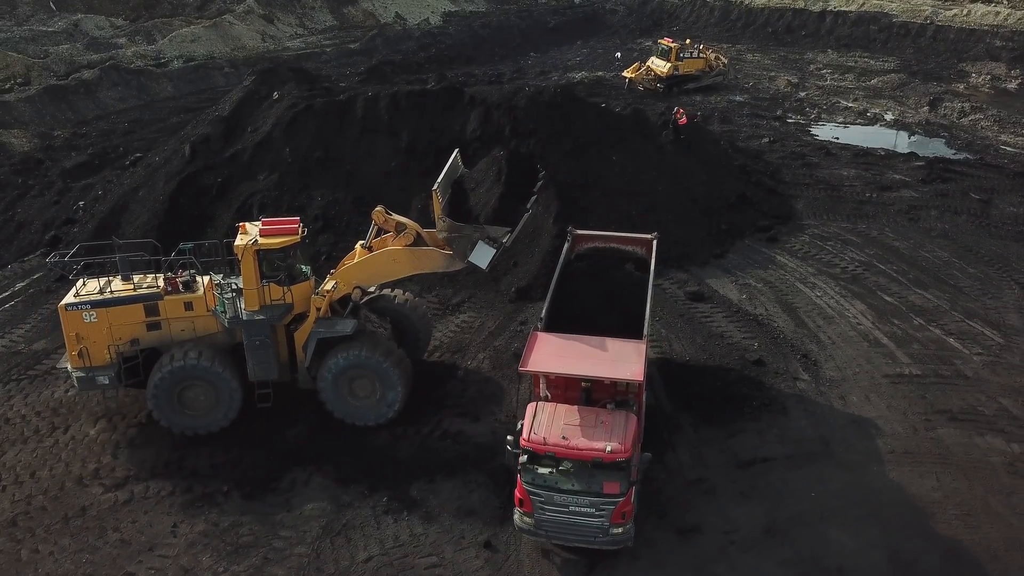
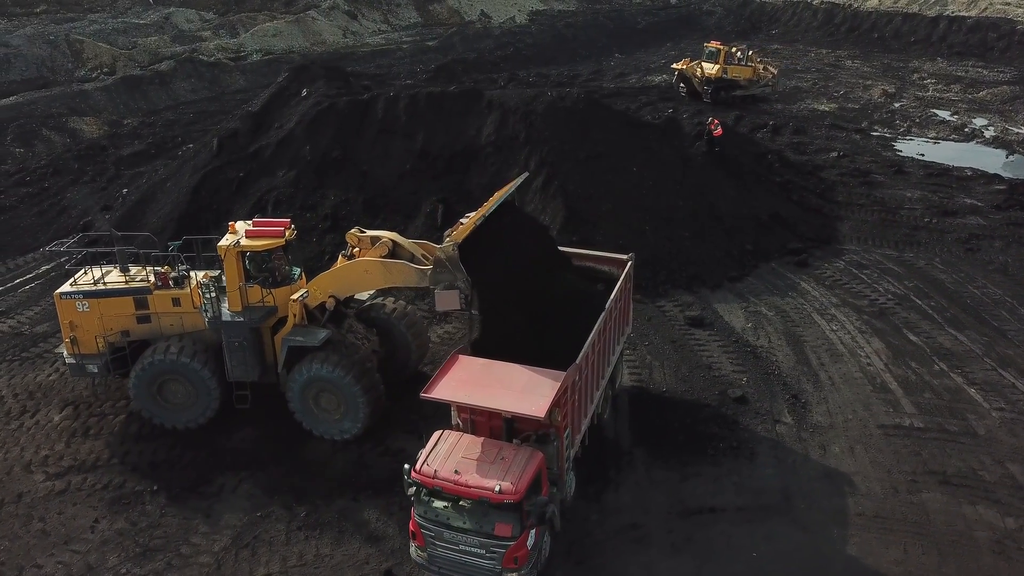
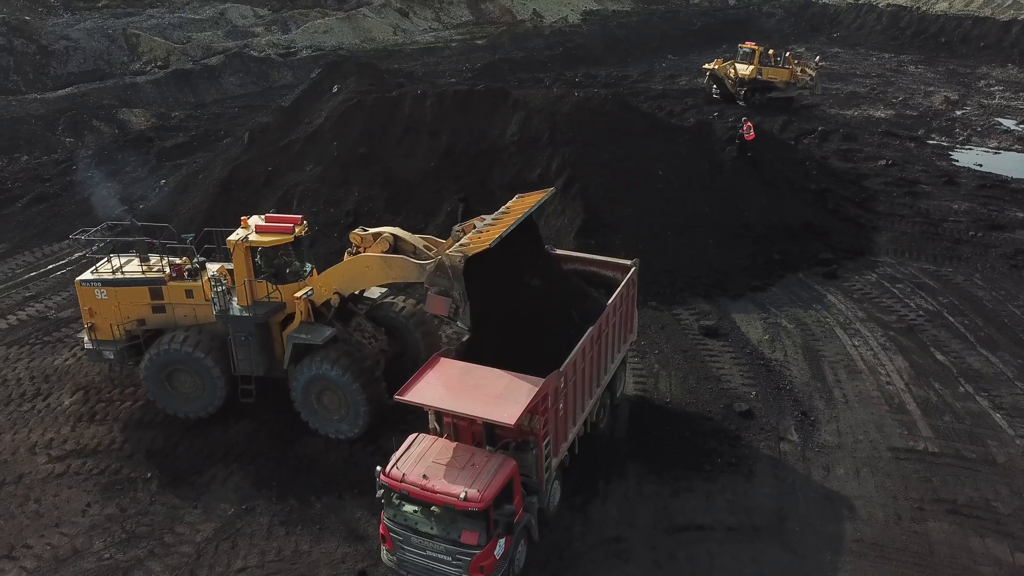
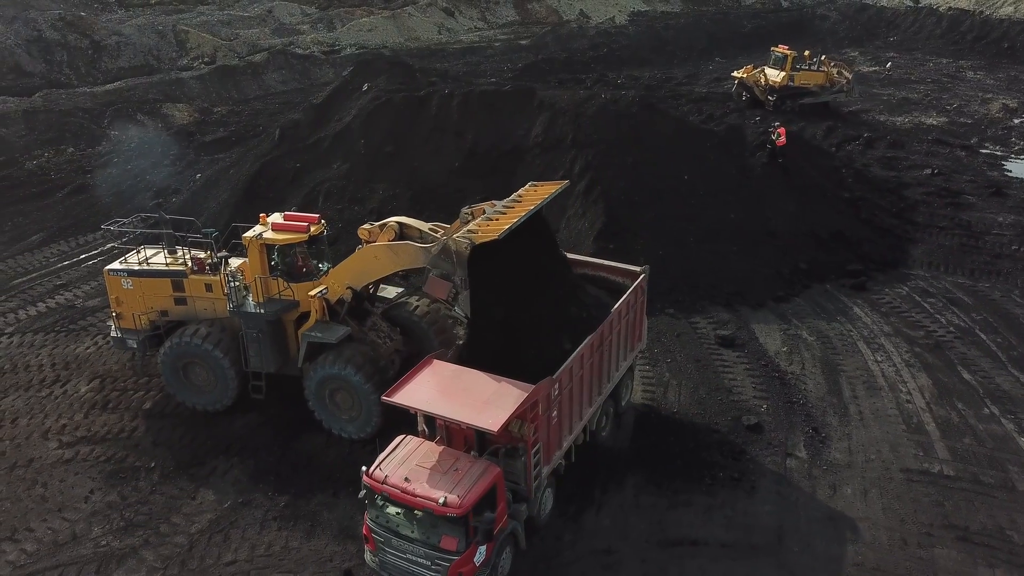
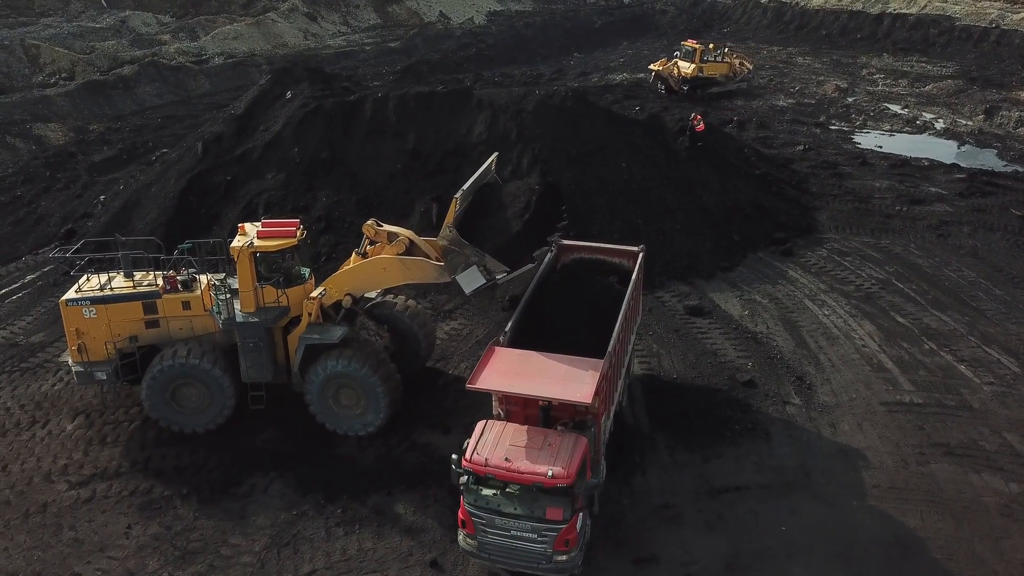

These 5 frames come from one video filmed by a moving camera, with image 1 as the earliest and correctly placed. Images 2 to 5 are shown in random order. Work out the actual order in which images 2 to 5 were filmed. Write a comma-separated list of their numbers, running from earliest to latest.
5, 2, 3, 4
